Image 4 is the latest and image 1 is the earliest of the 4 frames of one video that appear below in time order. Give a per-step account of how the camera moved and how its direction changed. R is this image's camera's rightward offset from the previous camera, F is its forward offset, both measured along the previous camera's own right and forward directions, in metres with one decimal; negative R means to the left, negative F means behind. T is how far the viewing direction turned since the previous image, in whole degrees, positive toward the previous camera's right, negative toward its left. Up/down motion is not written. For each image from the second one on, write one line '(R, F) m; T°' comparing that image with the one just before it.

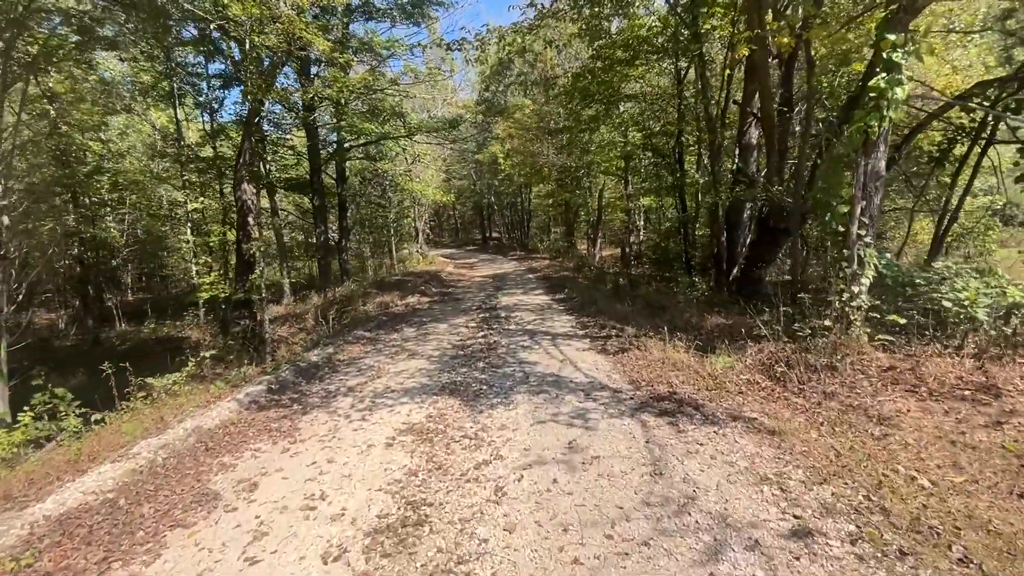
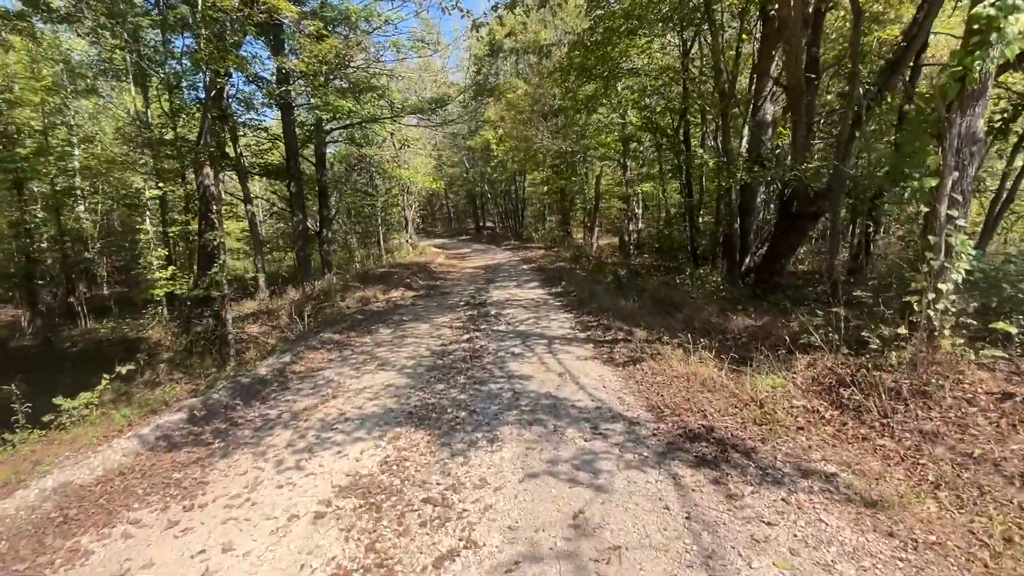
(+0.1, +1.2) m; 0°
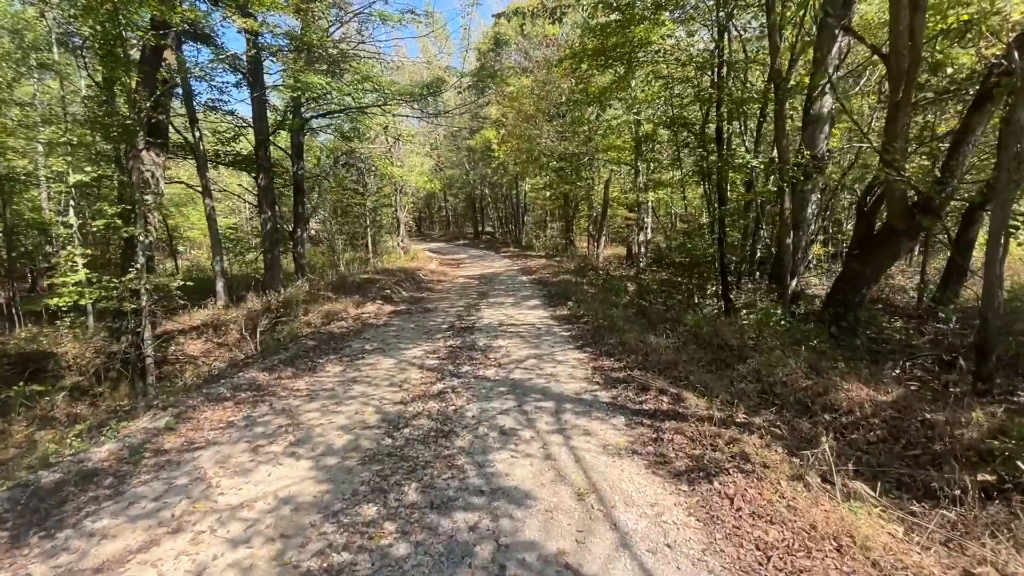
(0.0, +2.2) m; 0°
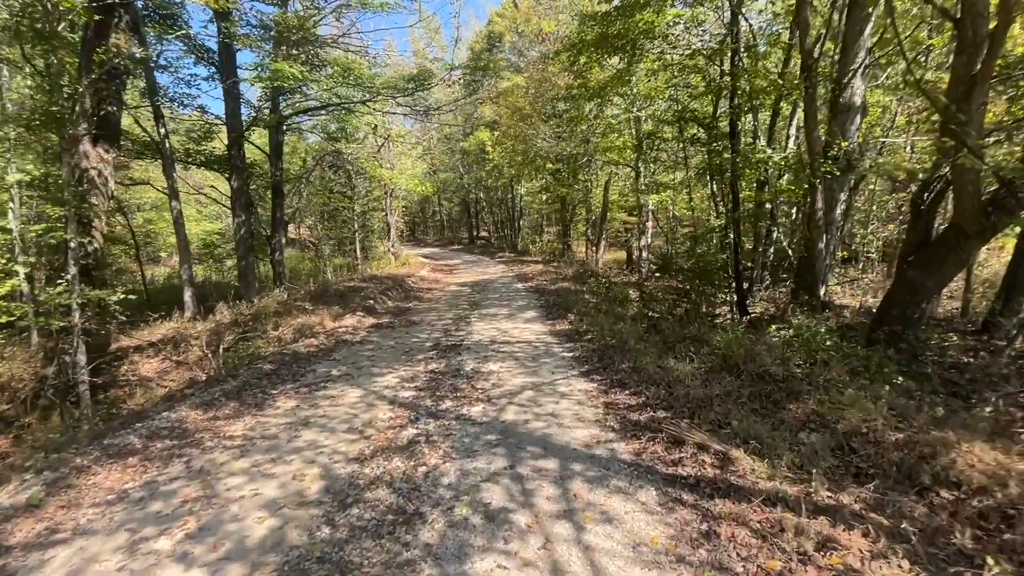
(0.0, +1.2) m; 0°
